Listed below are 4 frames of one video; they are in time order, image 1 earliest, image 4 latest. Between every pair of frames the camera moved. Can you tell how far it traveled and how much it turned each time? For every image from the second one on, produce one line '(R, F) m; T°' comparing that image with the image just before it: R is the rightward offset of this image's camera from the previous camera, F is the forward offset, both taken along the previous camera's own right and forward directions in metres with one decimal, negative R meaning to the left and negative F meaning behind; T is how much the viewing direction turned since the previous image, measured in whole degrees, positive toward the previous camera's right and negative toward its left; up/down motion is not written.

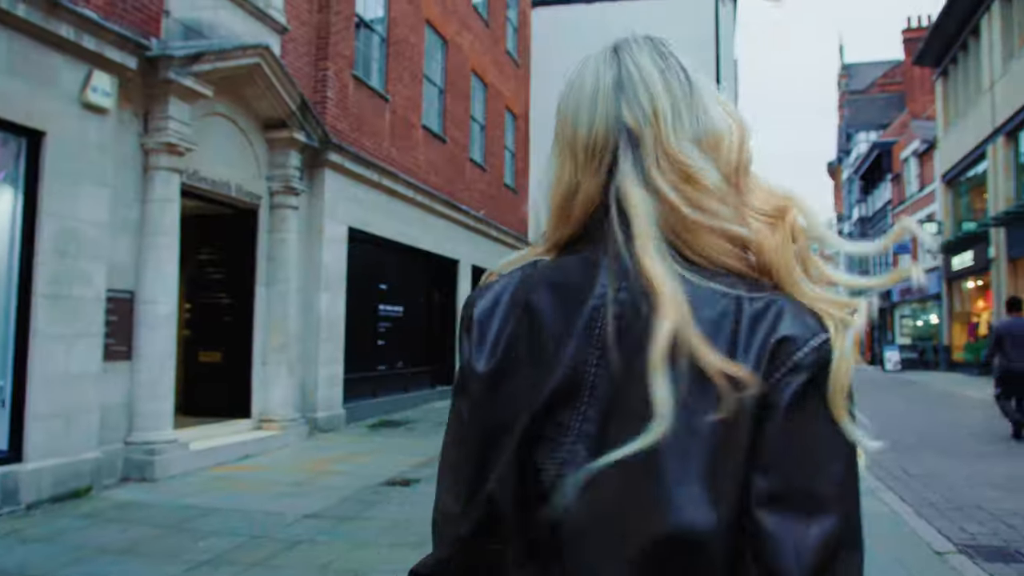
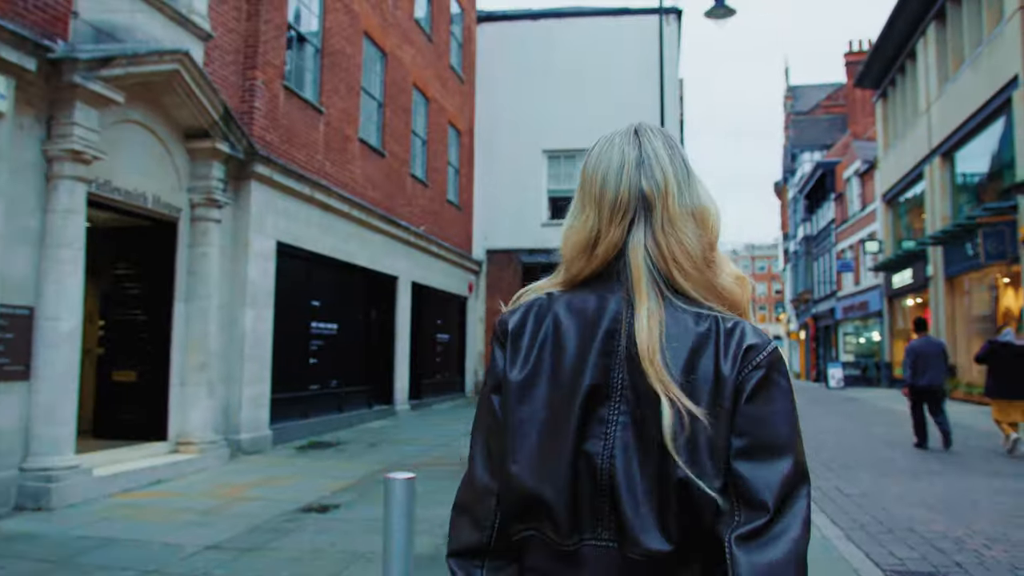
(+0.4, +0.2) m; +3°
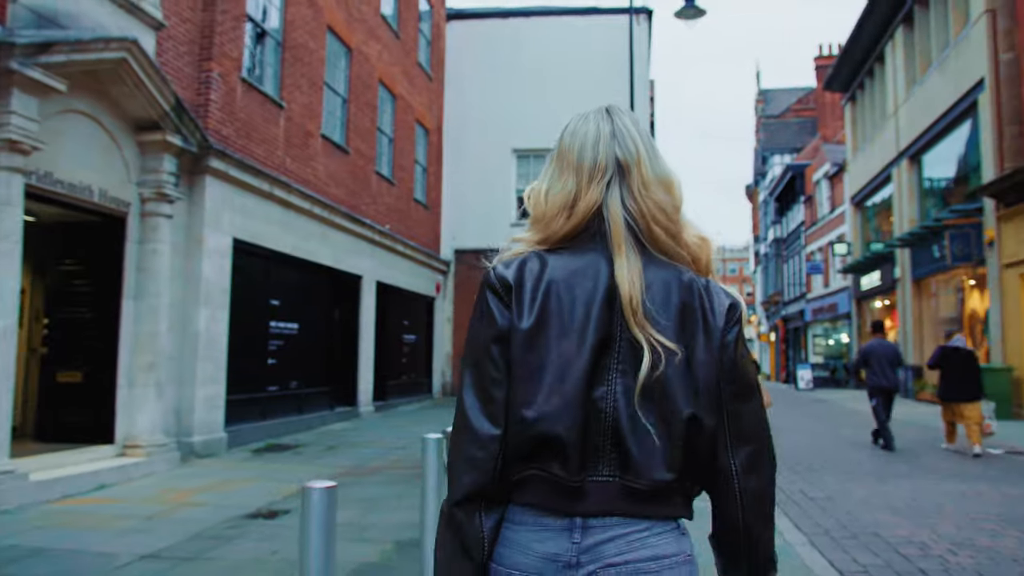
(+0.2, +0.2) m; +2°
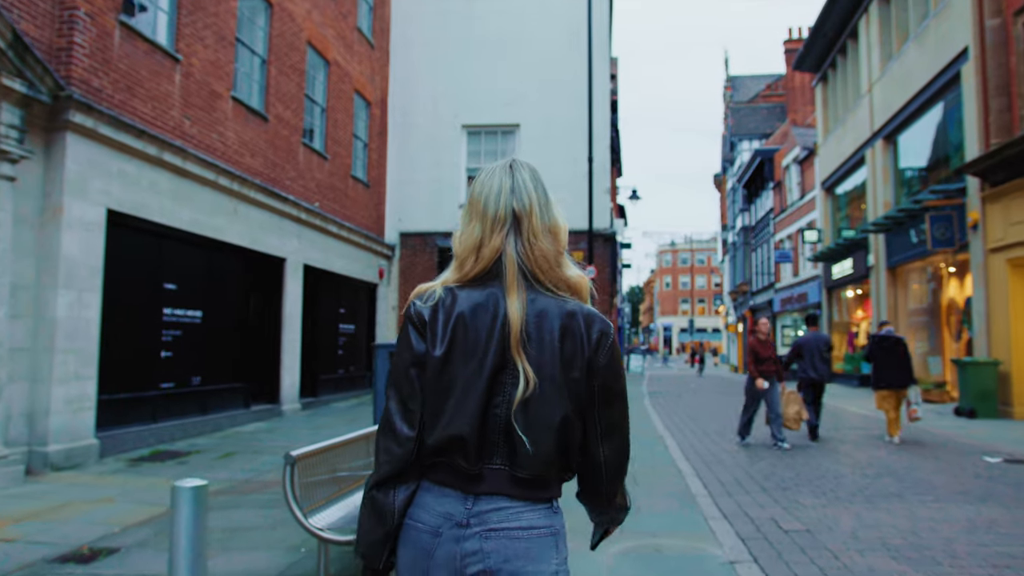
(+0.5, +1.4) m; +2°
